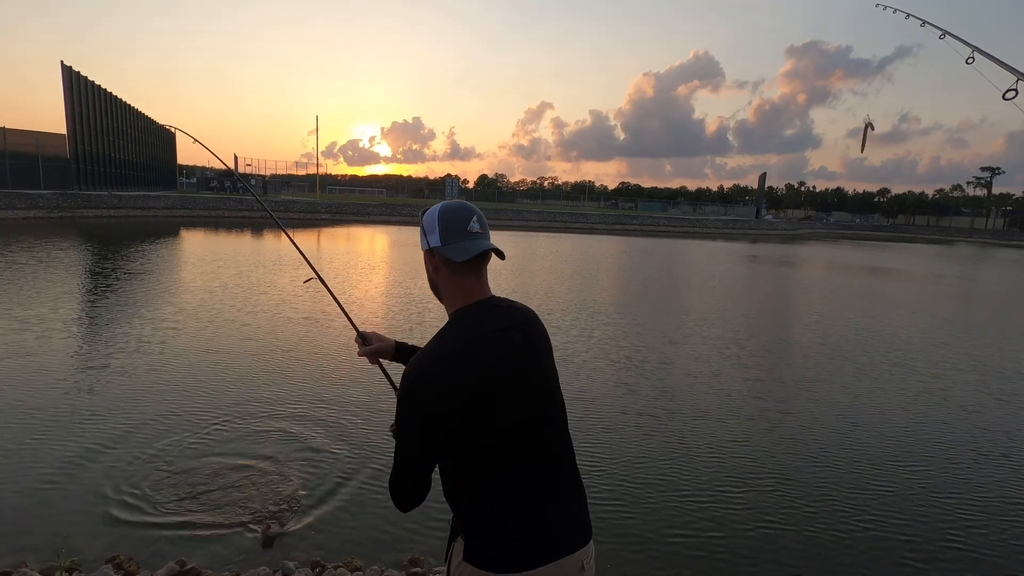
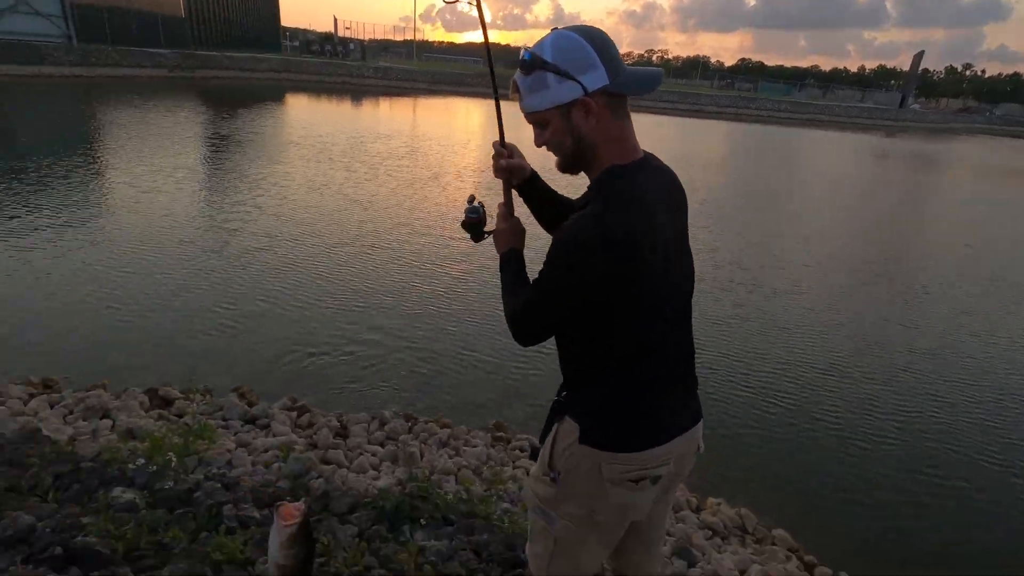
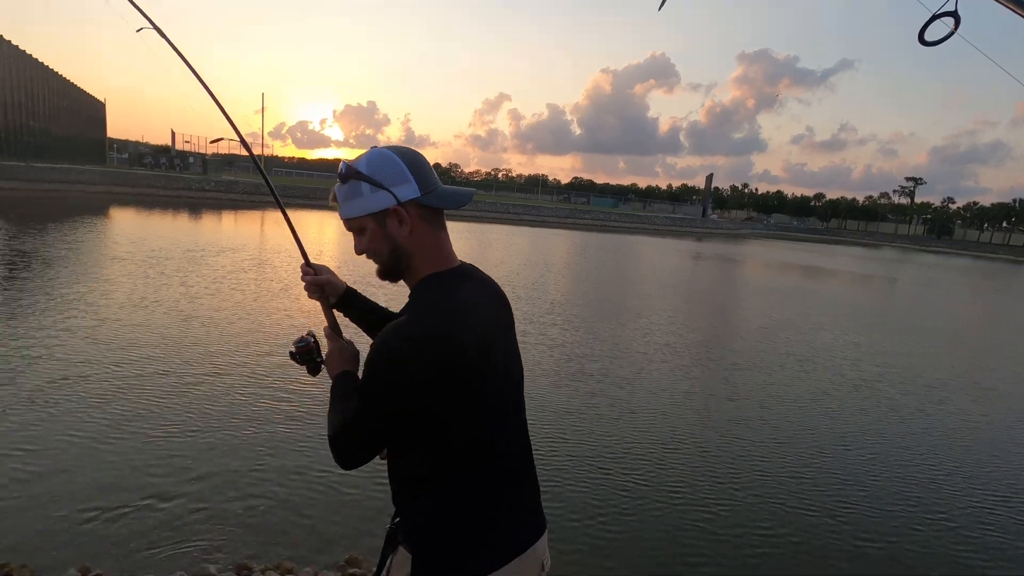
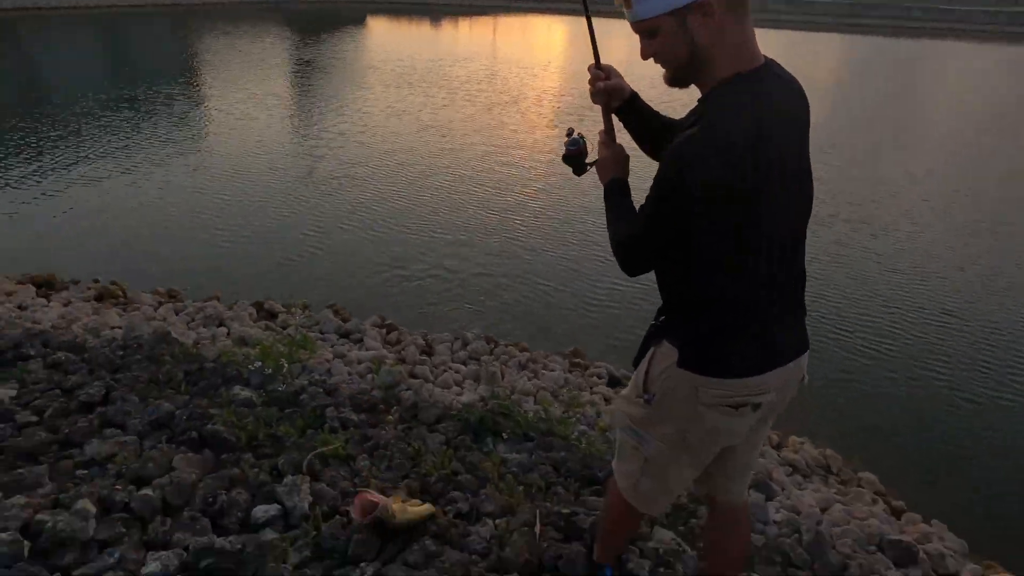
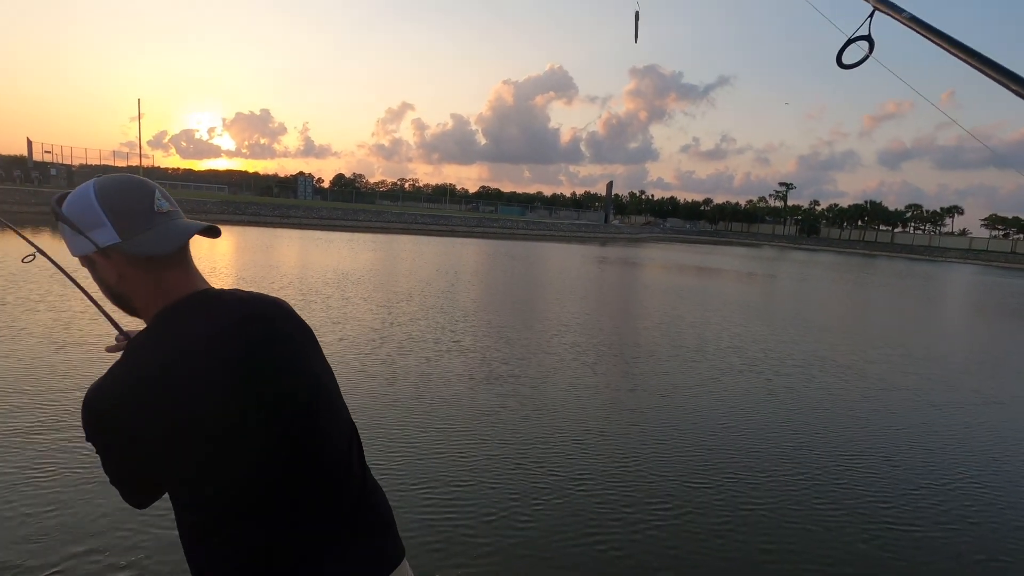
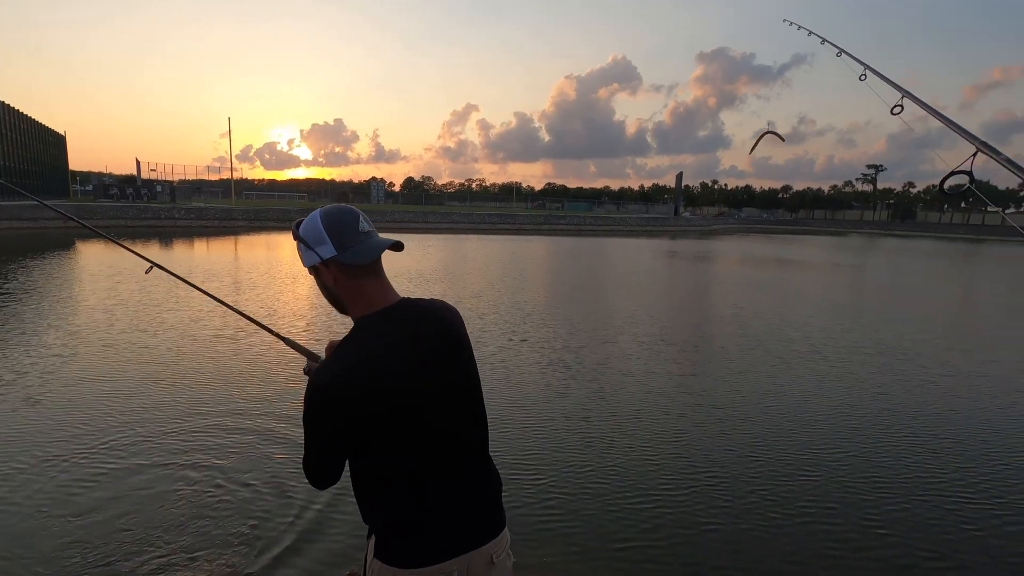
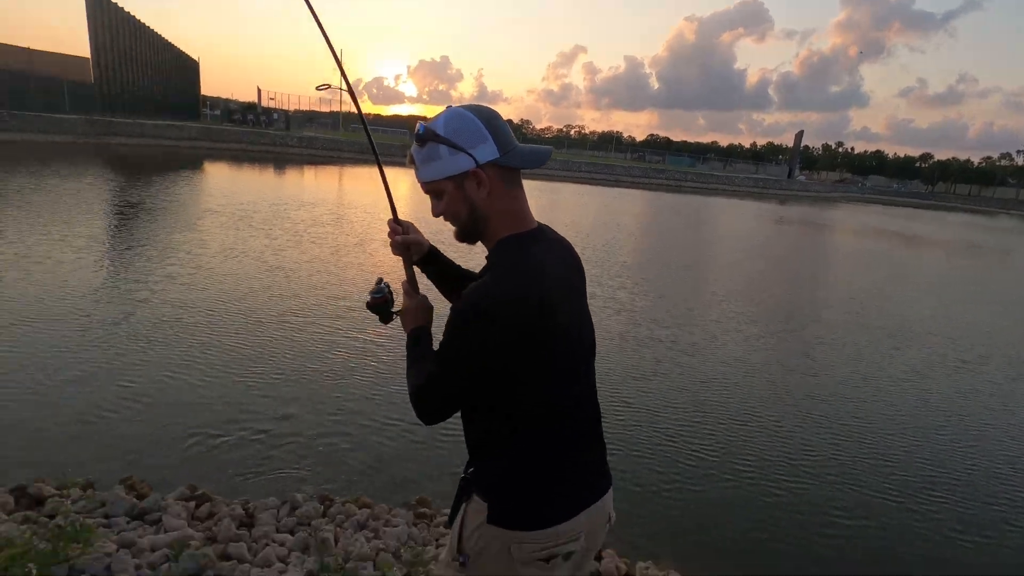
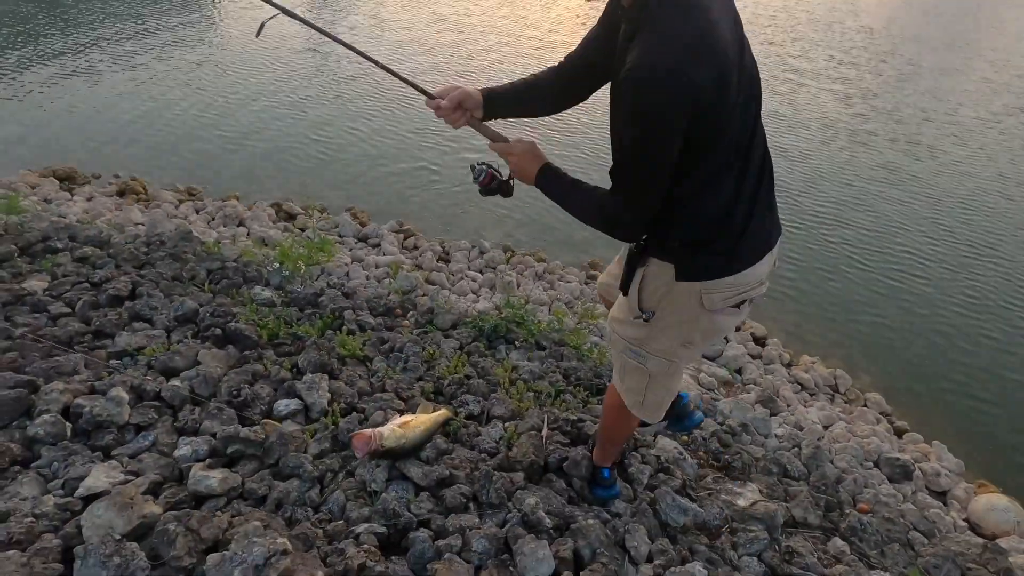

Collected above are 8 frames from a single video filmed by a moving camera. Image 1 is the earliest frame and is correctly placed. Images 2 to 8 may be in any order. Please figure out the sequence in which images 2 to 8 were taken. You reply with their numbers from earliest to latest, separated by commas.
6, 5, 3, 7, 2, 4, 8
